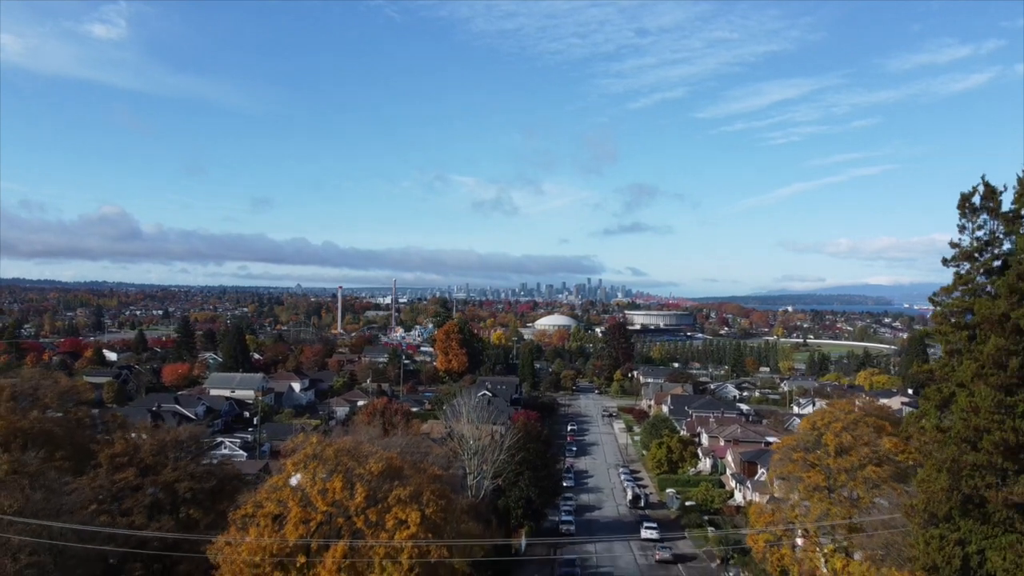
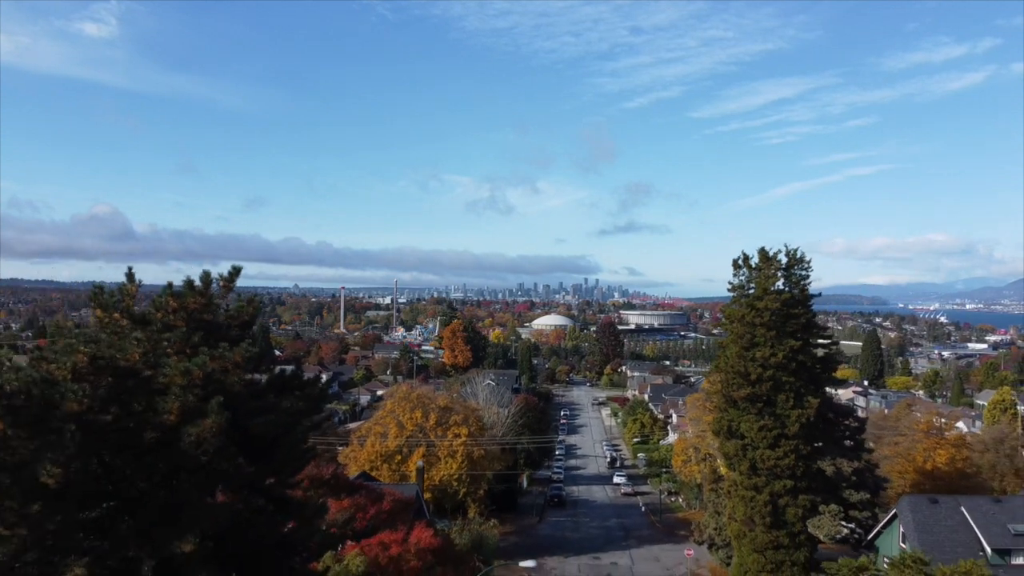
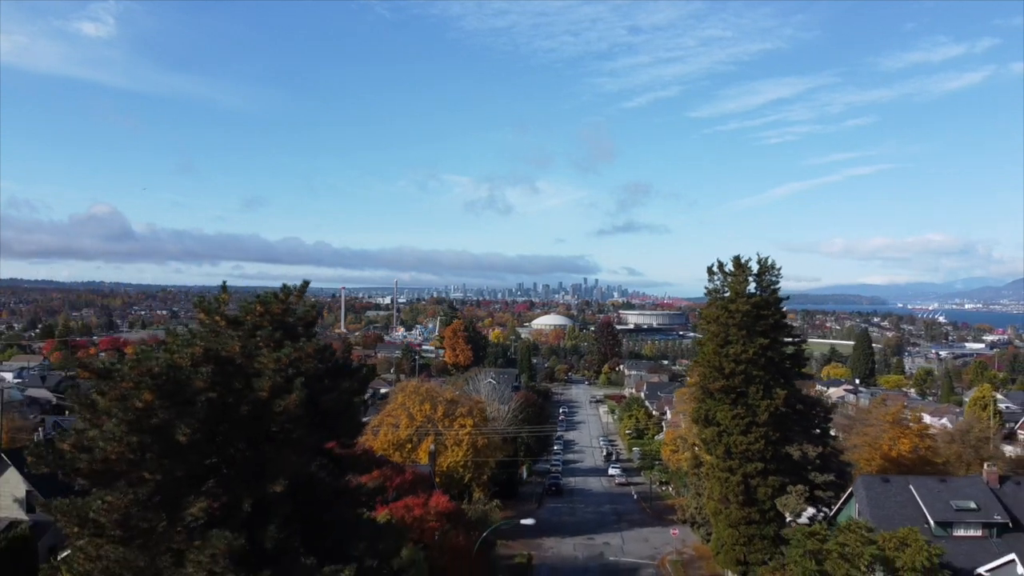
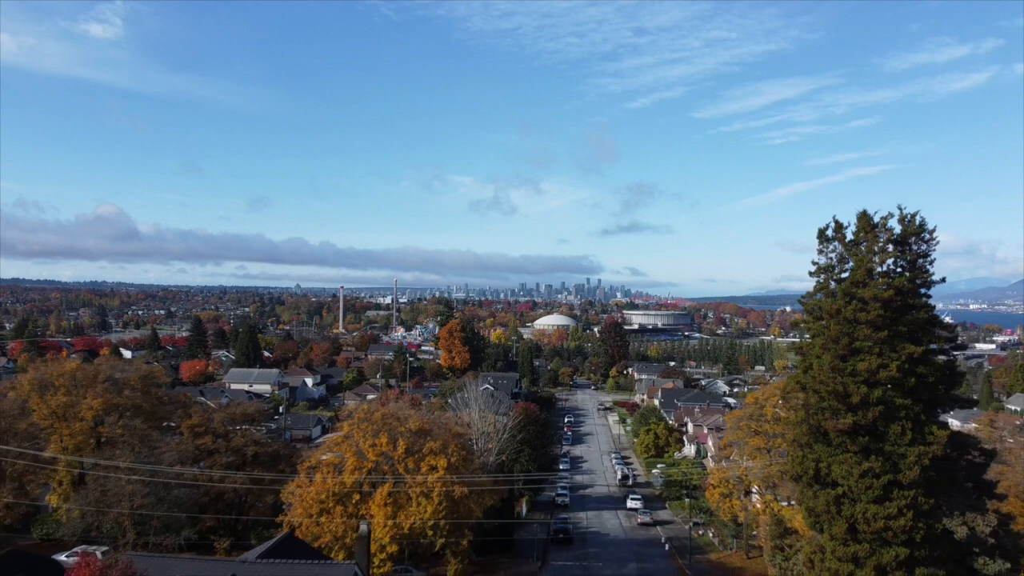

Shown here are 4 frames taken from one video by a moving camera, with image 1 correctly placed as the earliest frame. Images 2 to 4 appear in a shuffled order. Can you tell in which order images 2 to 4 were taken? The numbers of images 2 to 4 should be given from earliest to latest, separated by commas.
4, 2, 3
